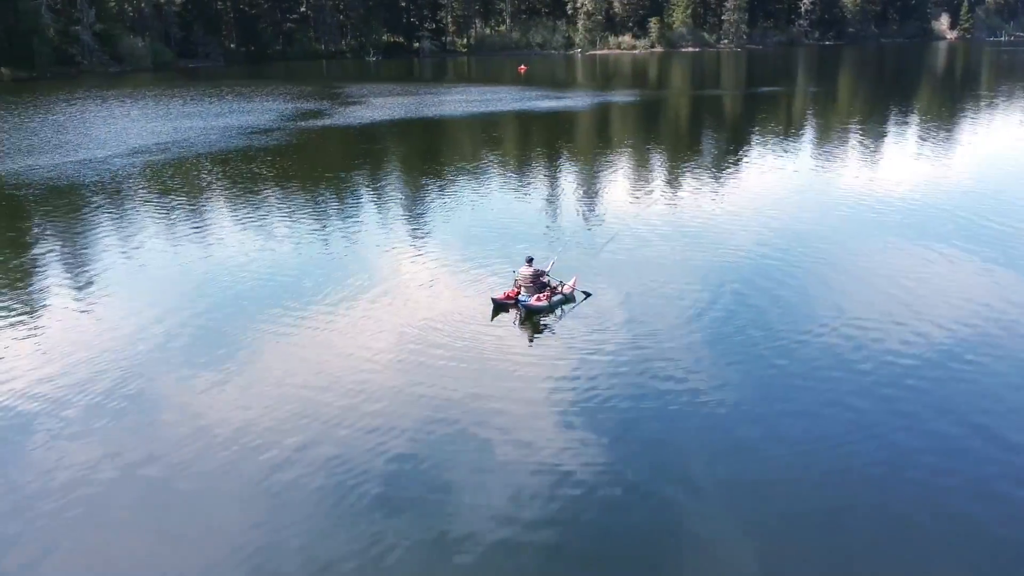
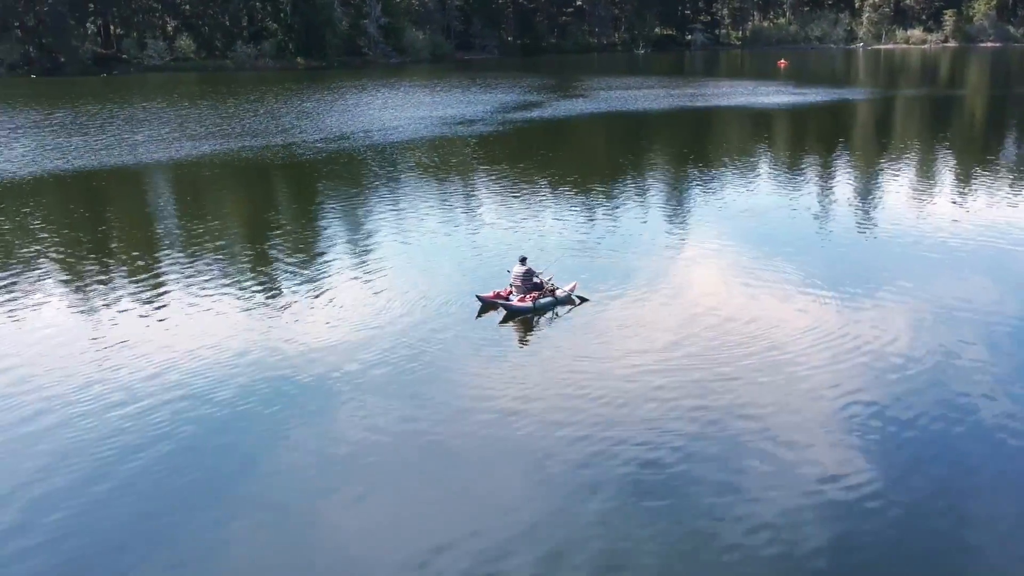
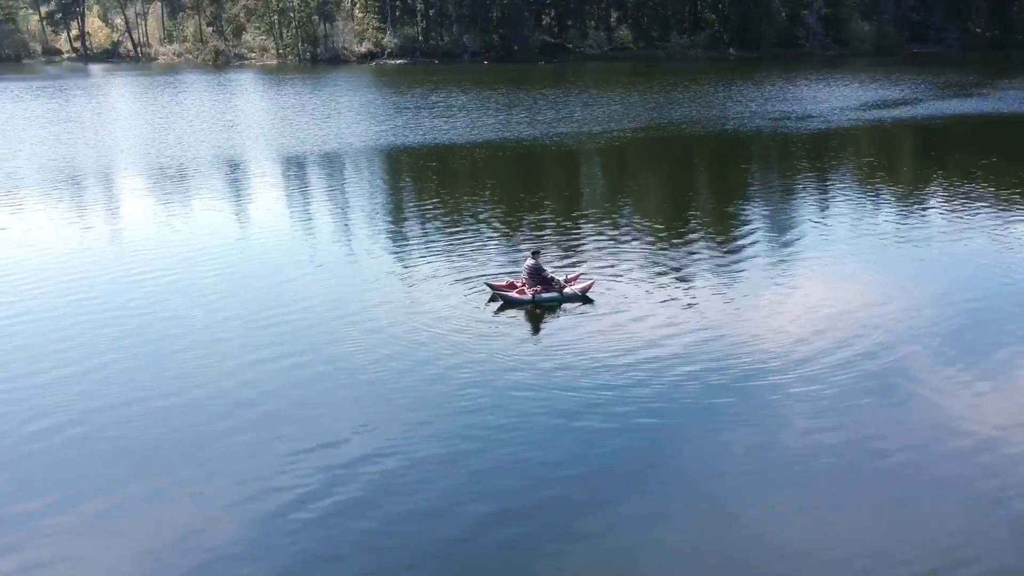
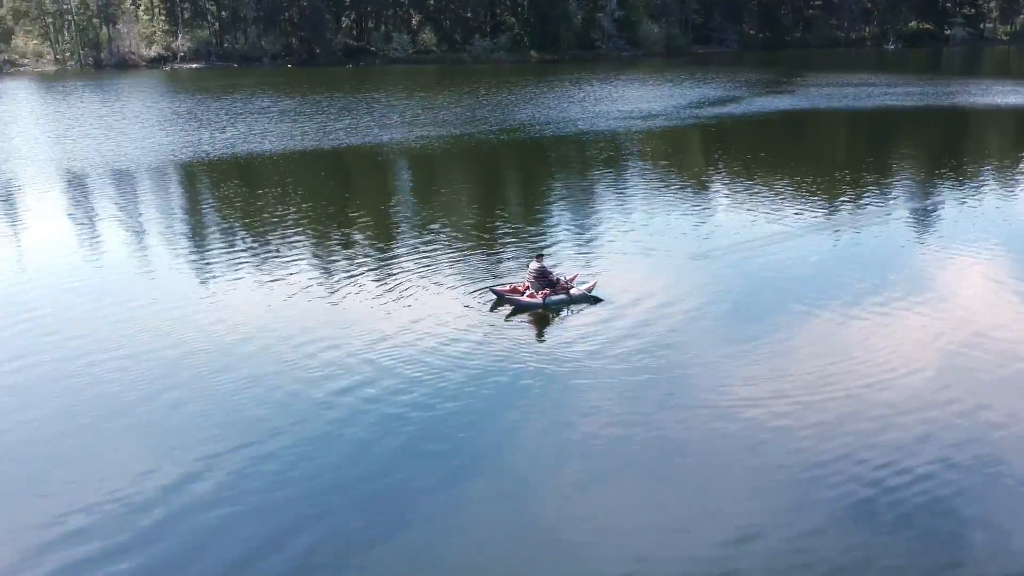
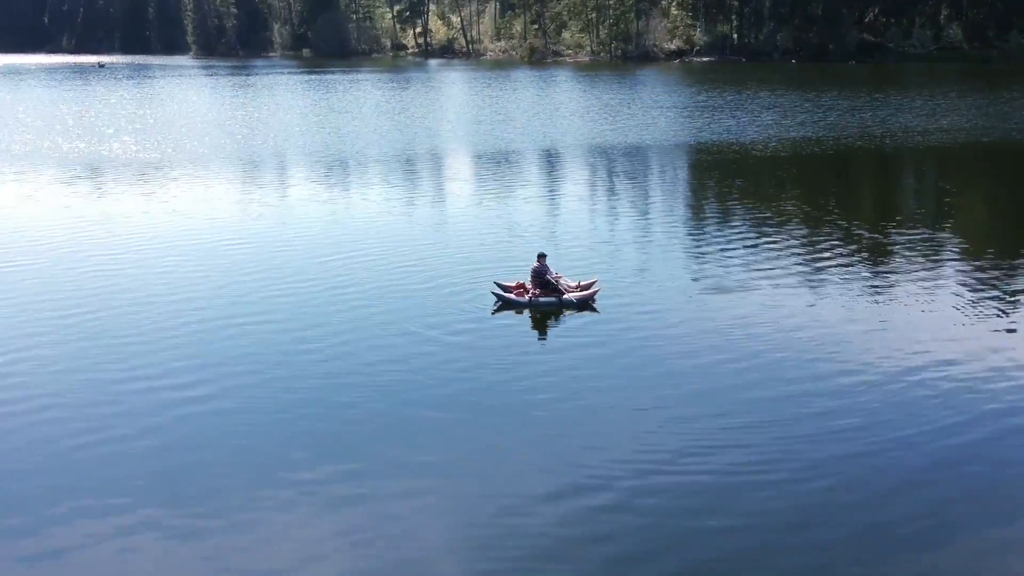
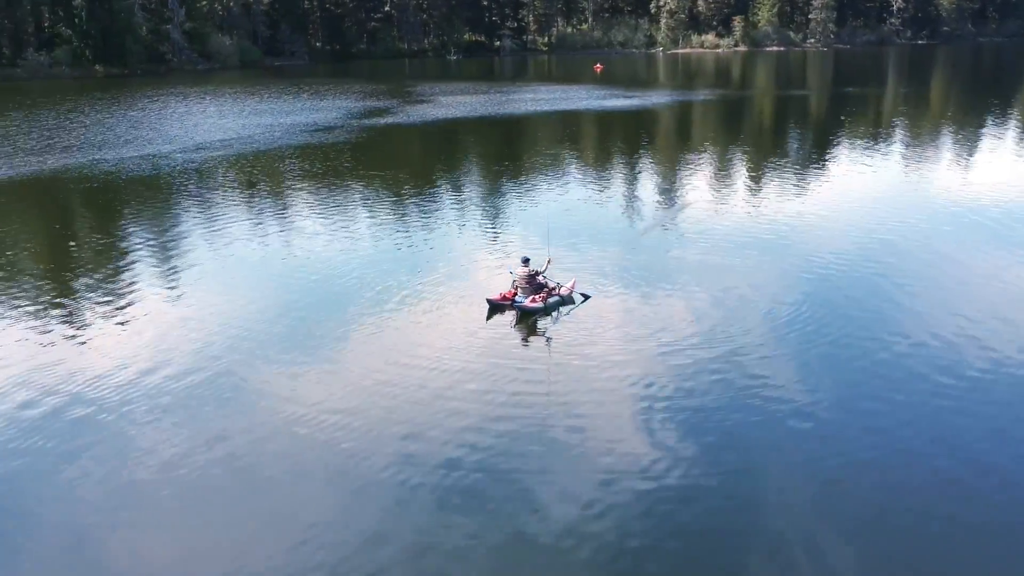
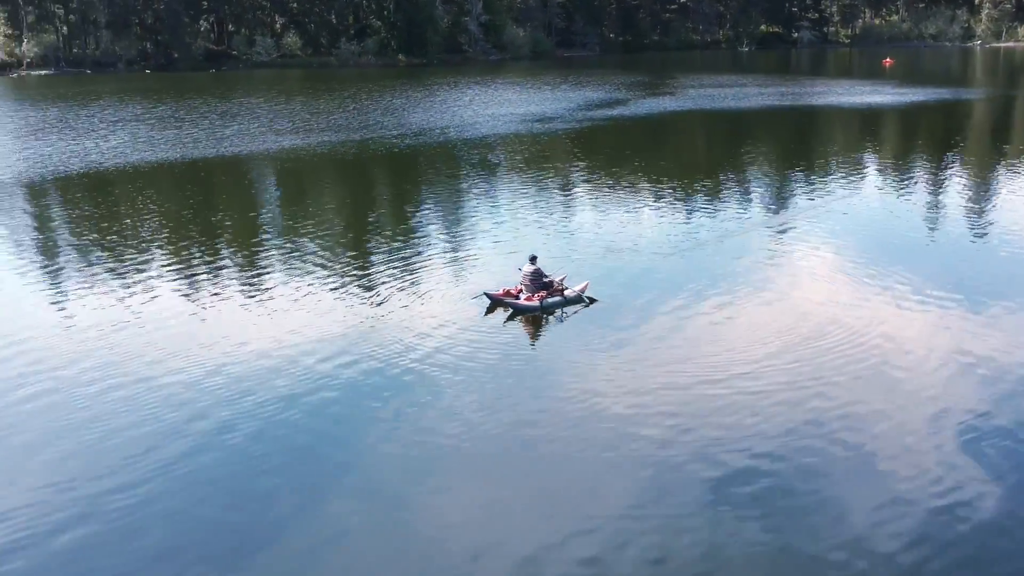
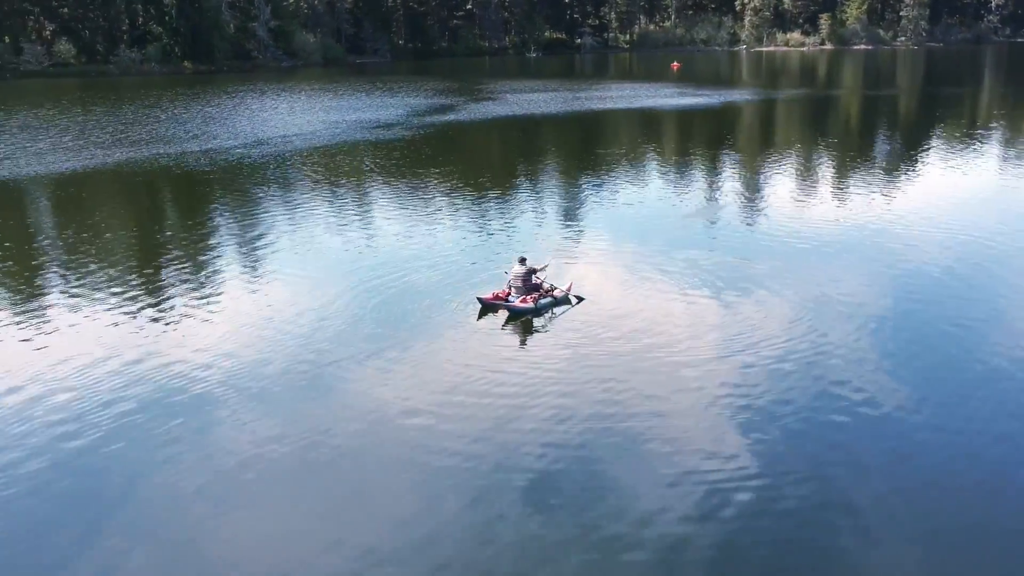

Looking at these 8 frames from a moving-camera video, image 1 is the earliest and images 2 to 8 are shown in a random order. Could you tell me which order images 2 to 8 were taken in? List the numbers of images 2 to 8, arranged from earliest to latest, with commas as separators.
6, 8, 2, 7, 4, 3, 5
